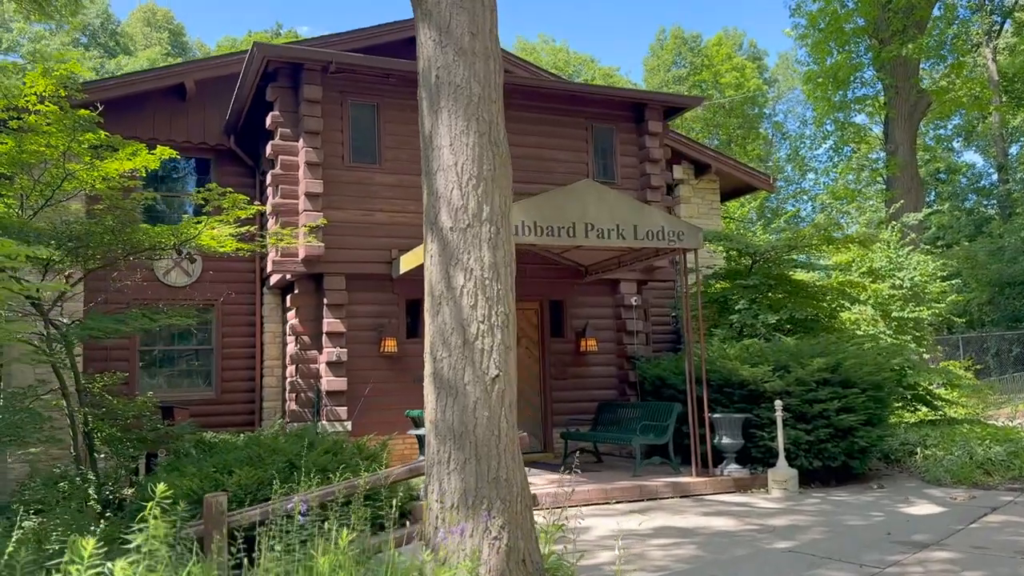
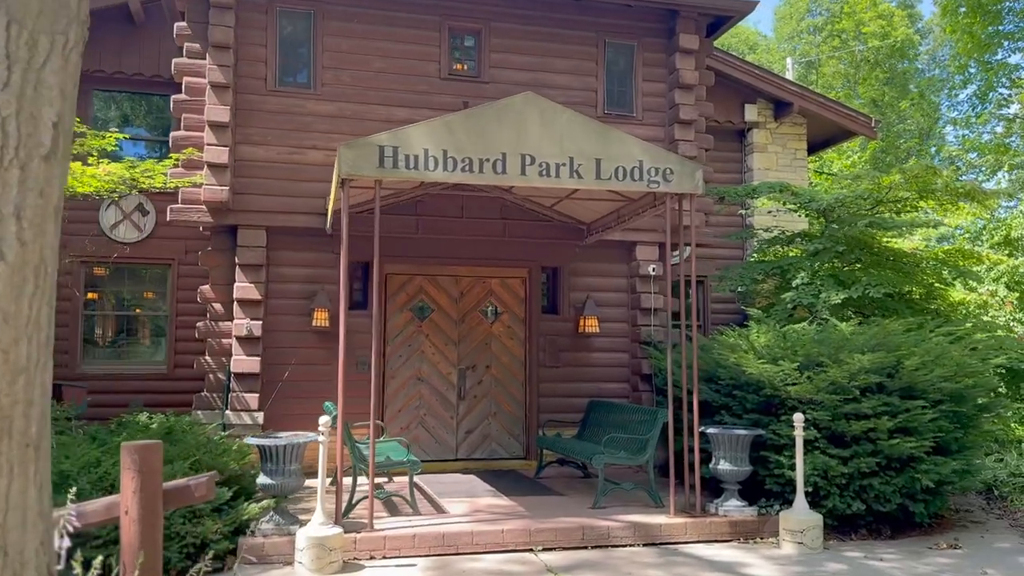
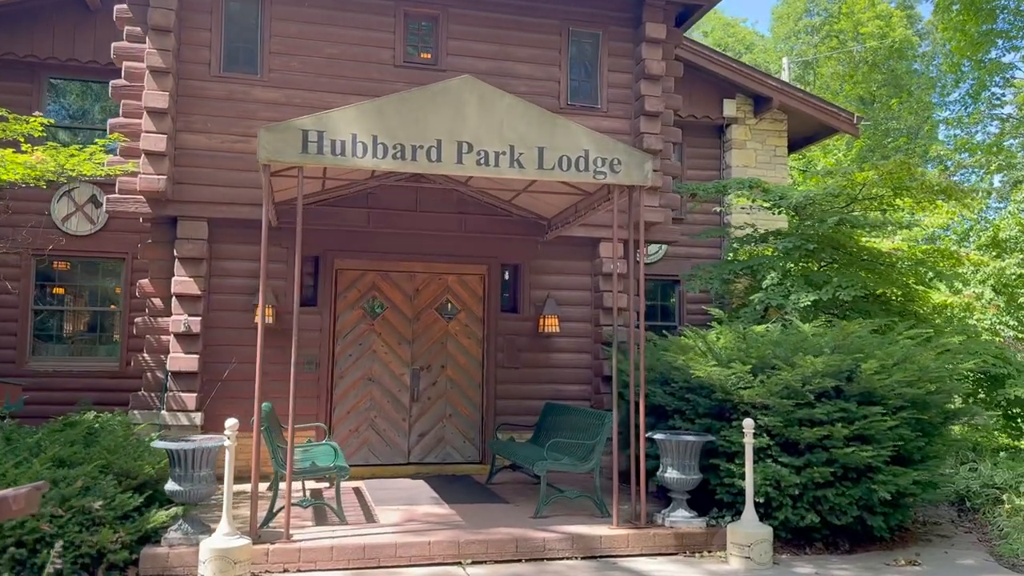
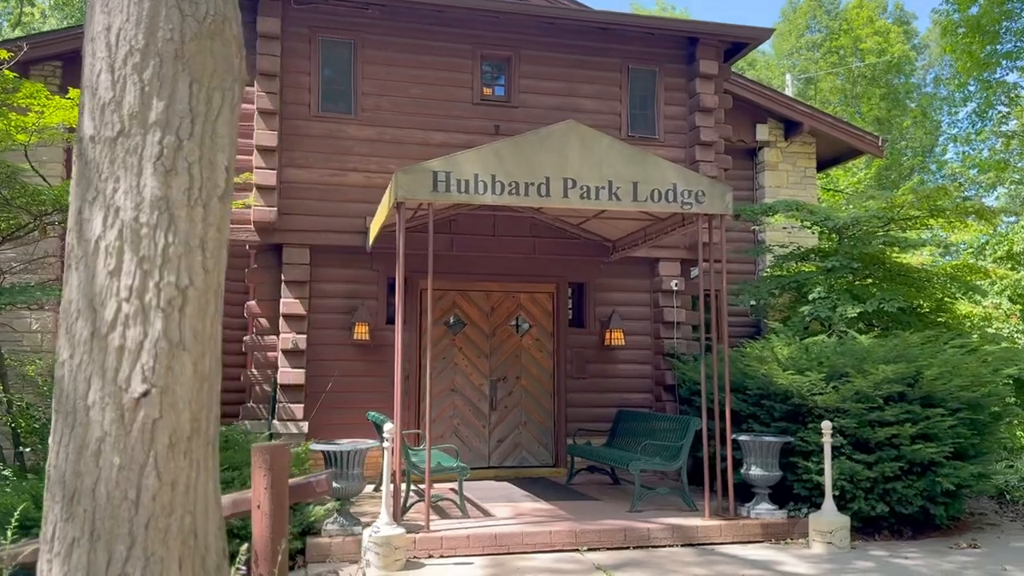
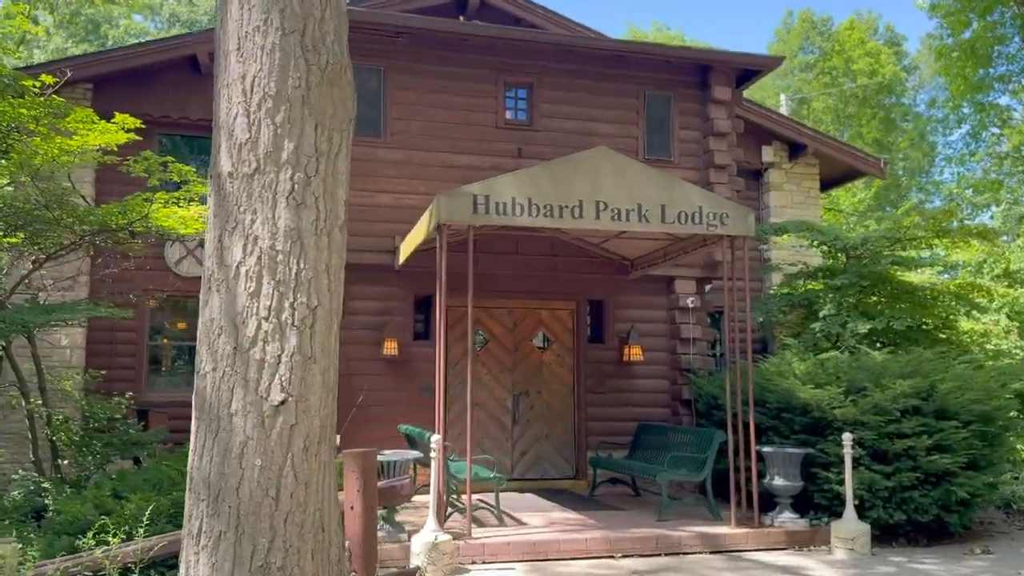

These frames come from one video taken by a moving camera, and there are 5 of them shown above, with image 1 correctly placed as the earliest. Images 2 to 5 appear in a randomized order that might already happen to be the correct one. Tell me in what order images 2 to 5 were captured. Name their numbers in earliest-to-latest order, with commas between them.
5, 4, 2, 3
